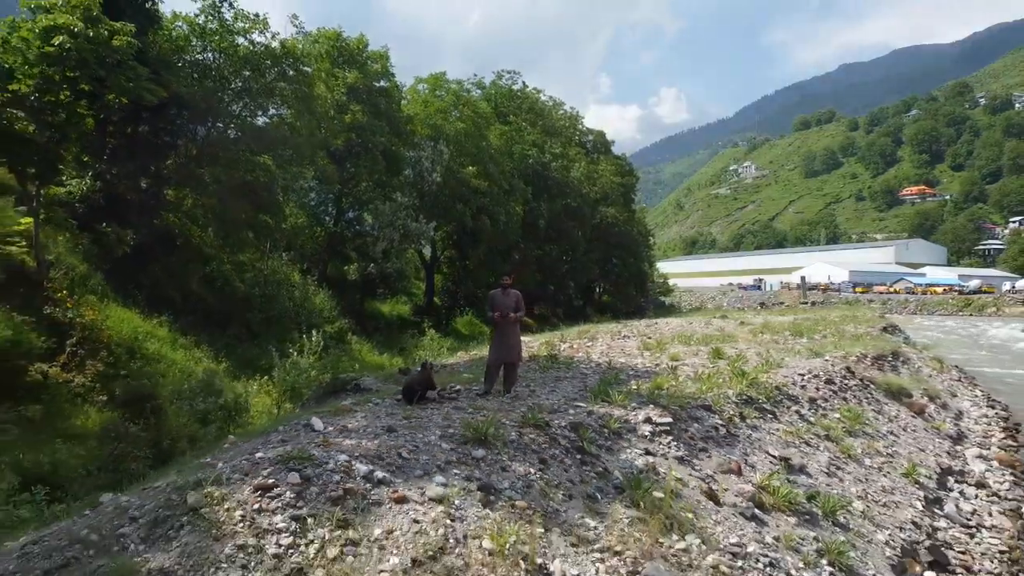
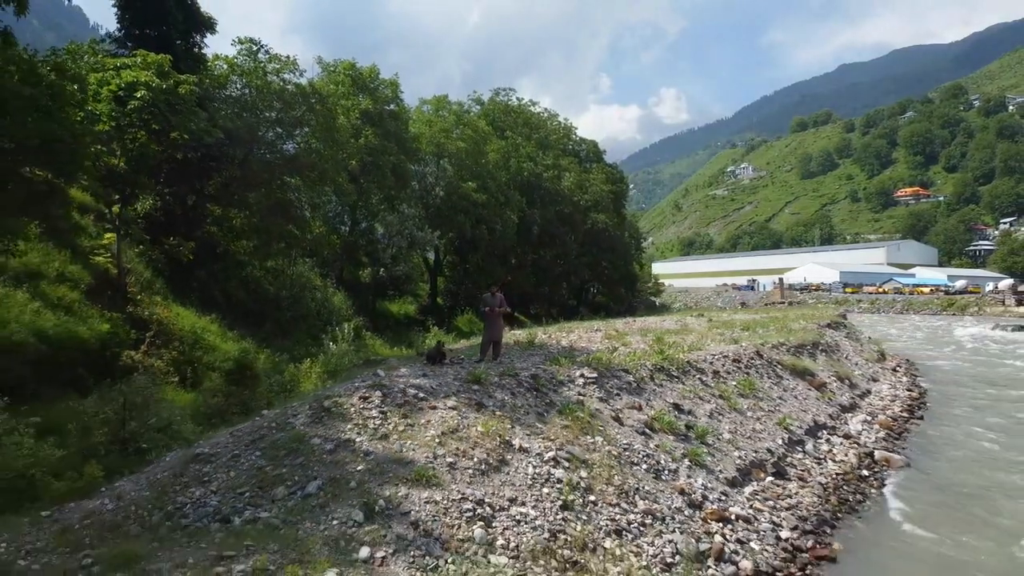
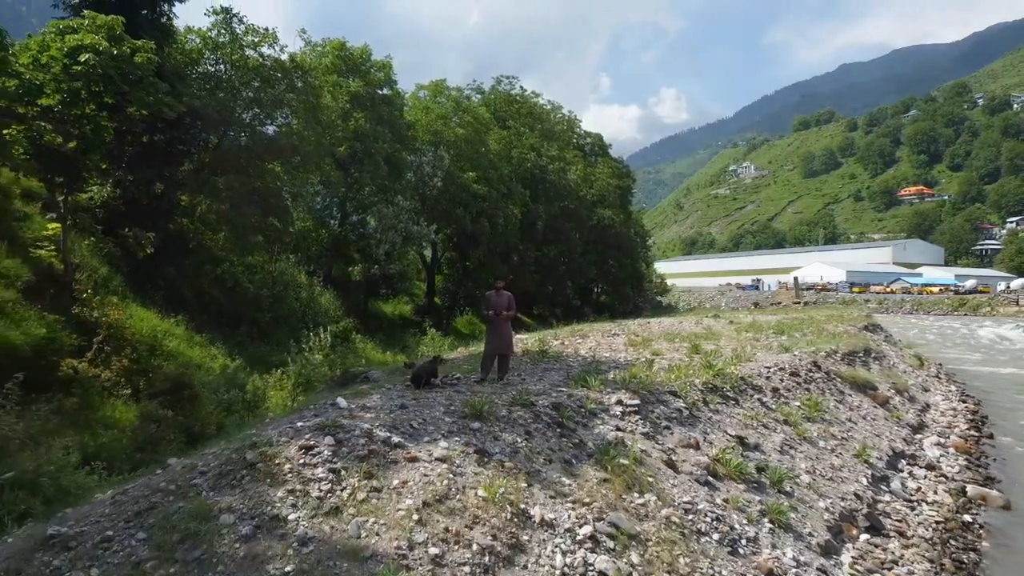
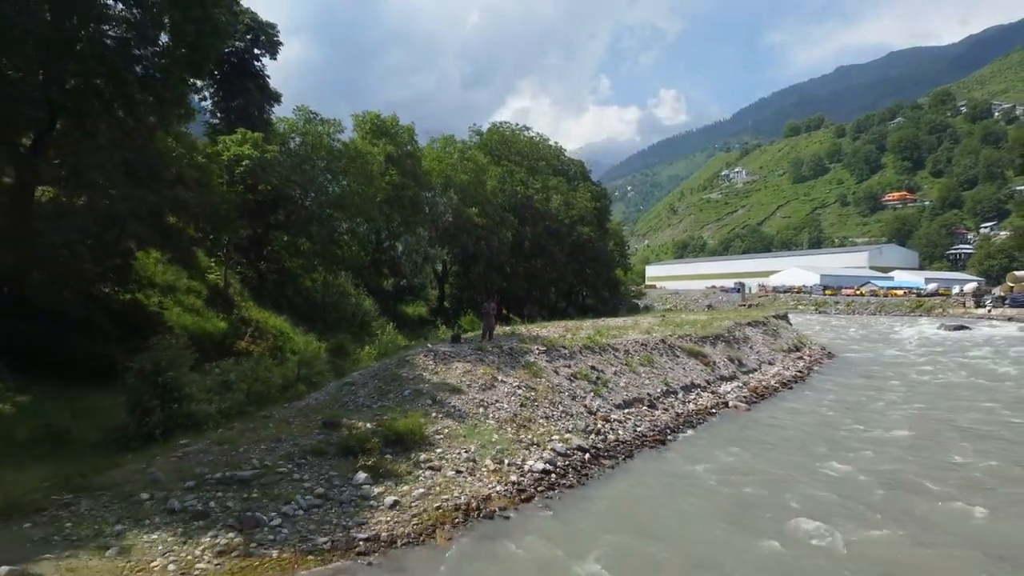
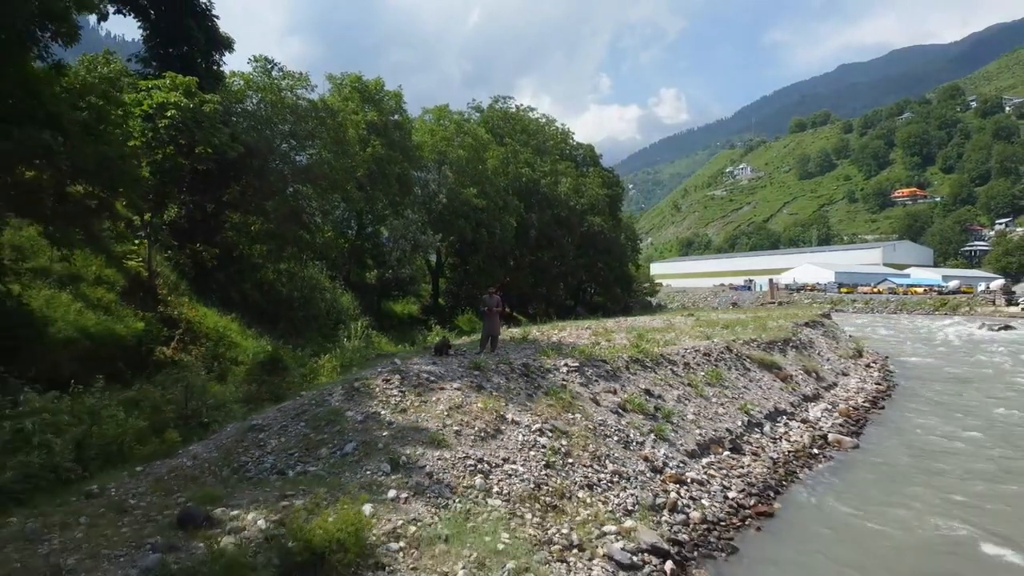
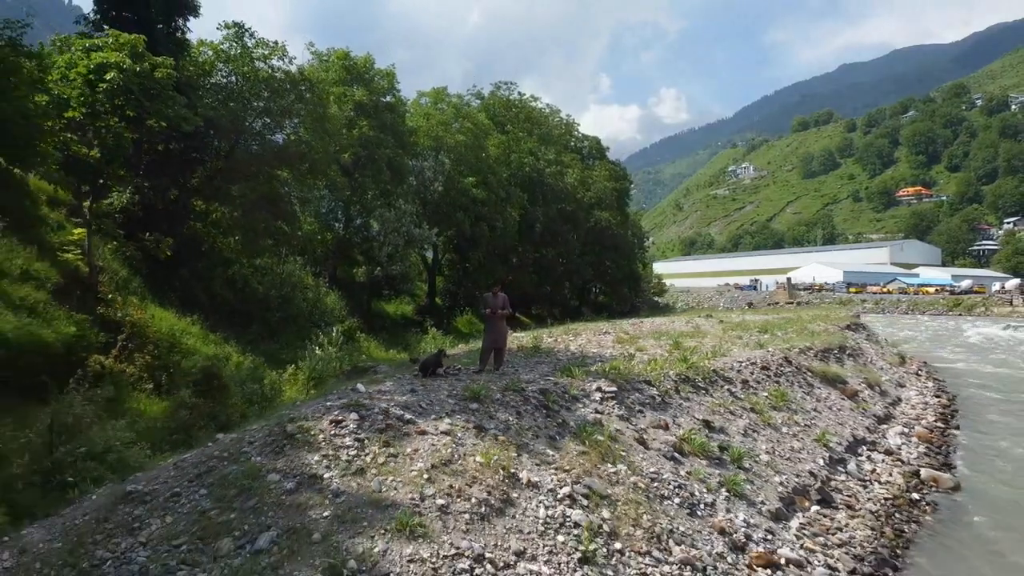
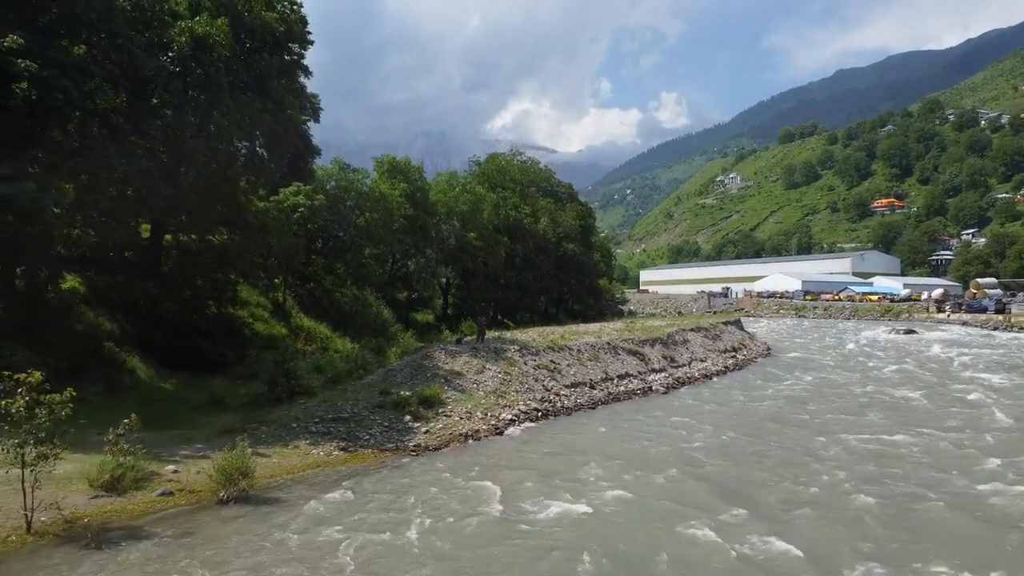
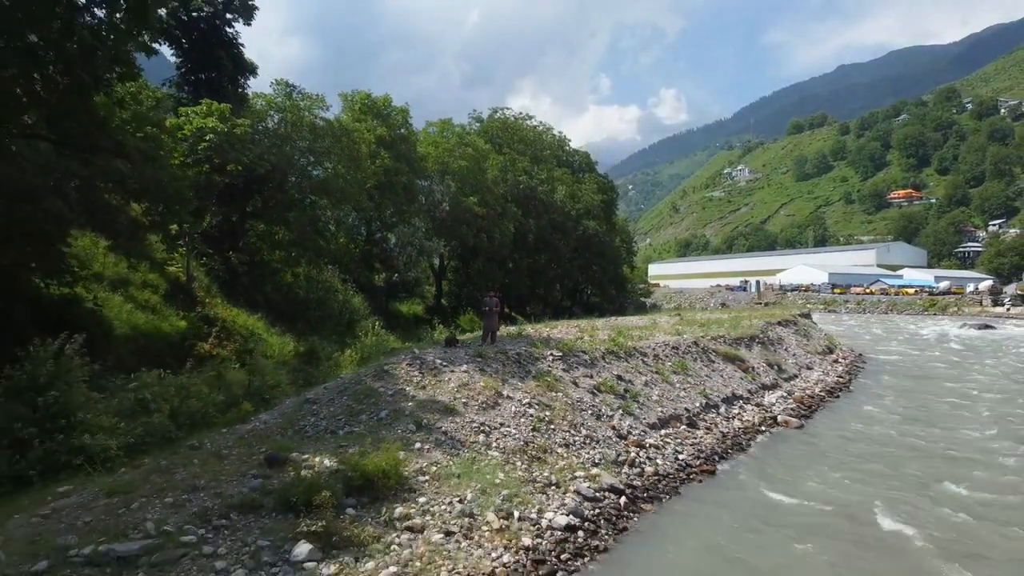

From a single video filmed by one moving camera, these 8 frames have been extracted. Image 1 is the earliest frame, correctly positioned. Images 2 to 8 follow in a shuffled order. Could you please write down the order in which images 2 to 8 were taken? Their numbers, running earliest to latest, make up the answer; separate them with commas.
3, 6, 2, 5, 8, 4, 7
